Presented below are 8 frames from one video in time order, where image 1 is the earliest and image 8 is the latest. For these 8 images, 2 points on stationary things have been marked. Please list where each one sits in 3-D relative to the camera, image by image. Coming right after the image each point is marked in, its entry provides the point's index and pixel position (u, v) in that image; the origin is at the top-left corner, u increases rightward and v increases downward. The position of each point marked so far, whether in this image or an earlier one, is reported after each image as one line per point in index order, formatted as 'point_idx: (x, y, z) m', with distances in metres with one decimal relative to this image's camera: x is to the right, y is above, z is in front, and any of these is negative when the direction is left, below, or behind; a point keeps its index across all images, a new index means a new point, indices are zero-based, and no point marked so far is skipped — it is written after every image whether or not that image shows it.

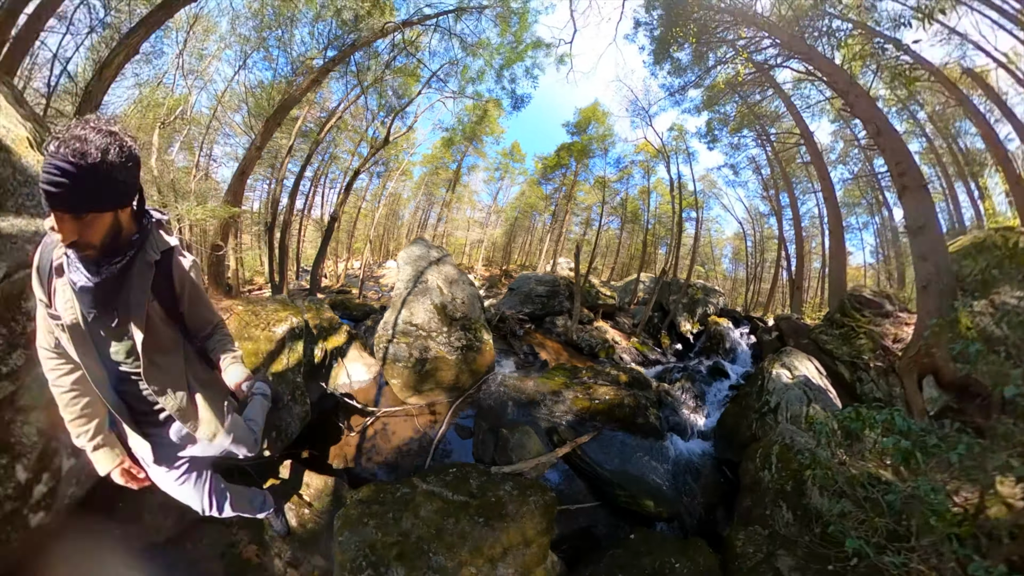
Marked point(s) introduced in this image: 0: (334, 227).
0: (-4.7, +1.6, +6.3) m
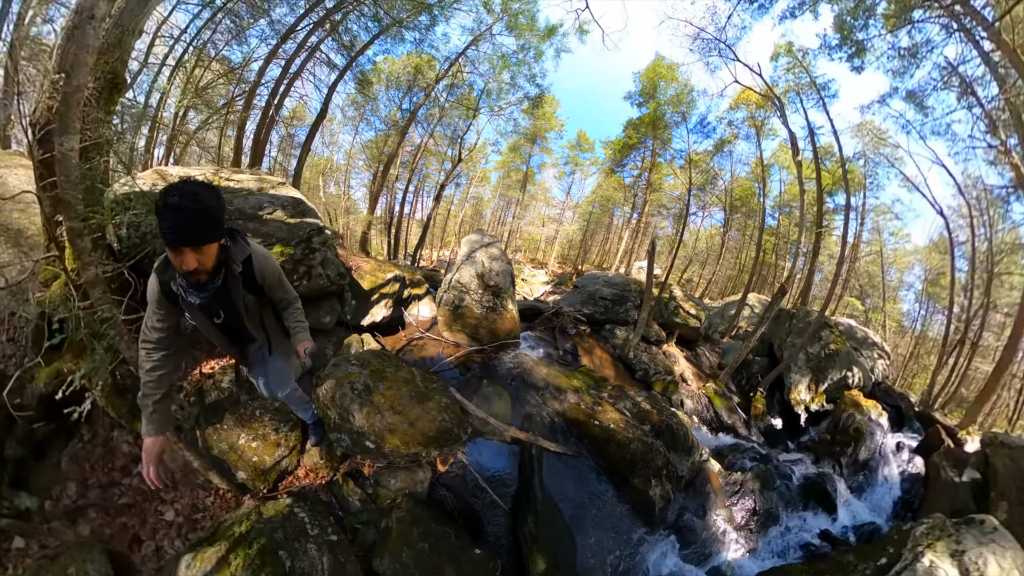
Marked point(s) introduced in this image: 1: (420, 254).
0: (-3.0, +2.3, +8.8) m
1: (-3.4, +1.2, +9.0) m
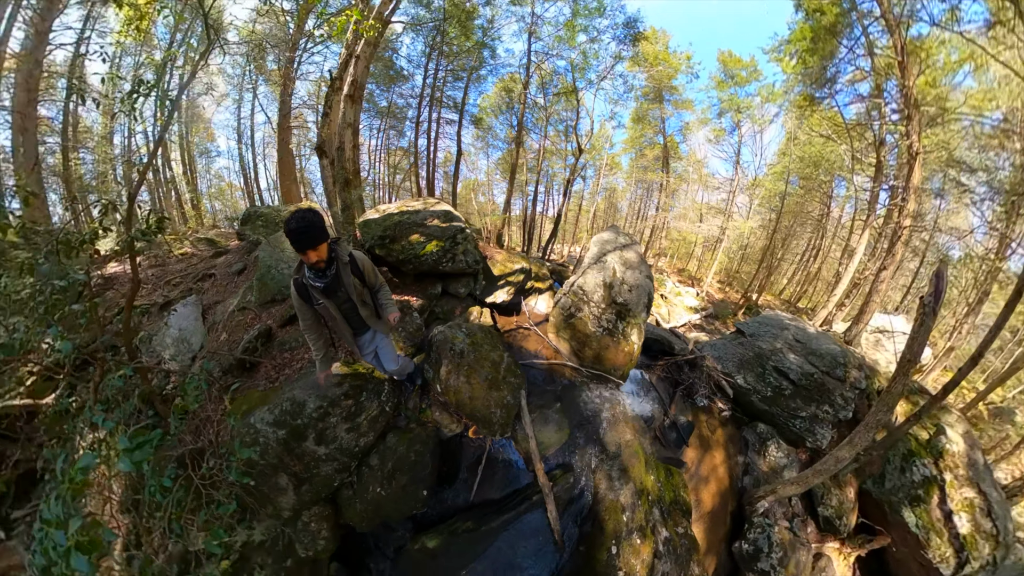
0: (+1.8, +2.5, +9.3) m
1: (+1.5, +1.6, +9.8) m
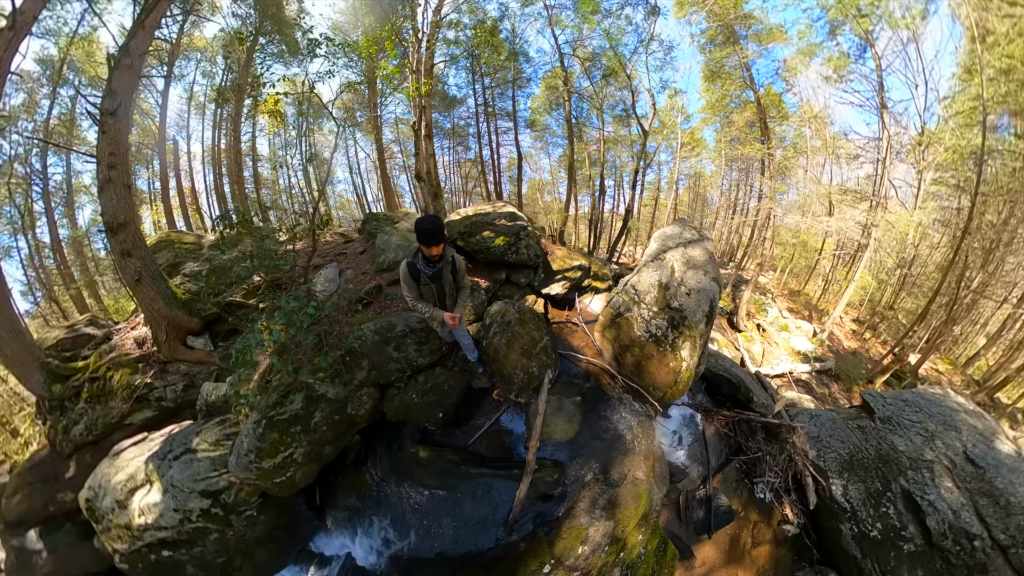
0: (+3.8, +2.2, +7.8) m
1: (+3.7, +1.2, +8.4) m
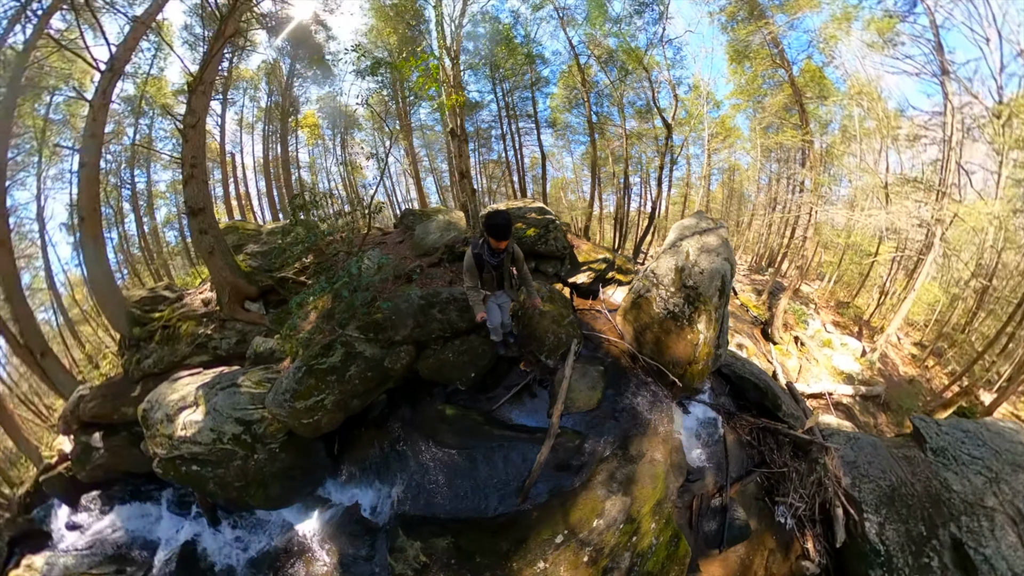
0: (+4.3, +2.0, +7.2) m
1: (+4.3, +1.1, +7.9) m
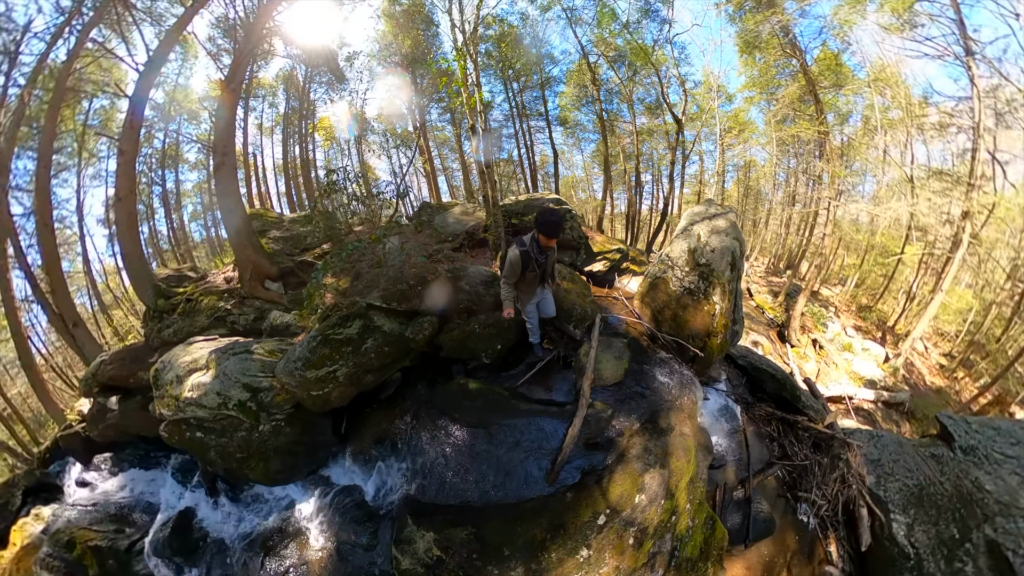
0: (+4.6, +2.0, +7.1) m
1: (+4.5, +1.0, +7.7) m
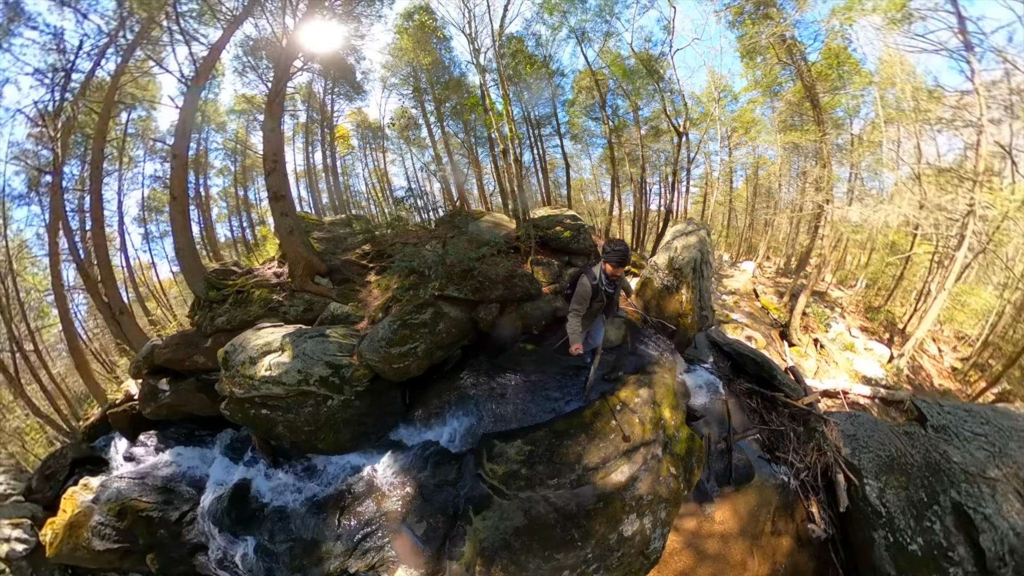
0: (+4.7, +2.0, +7.1) m
1: (+4.7, +1.0, +7.7) m
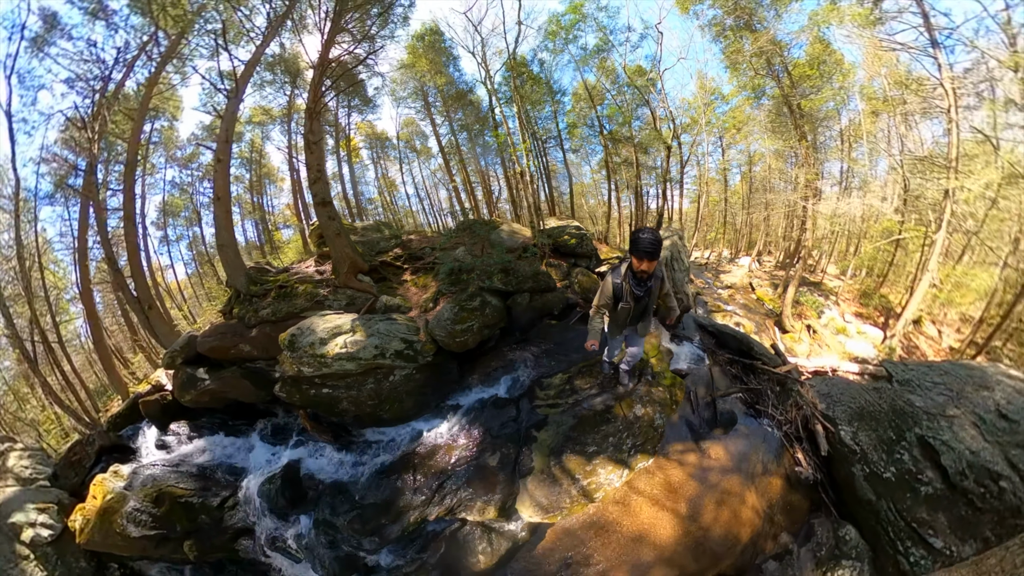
0: (+4.8, +1.9, +7.3) m
1: (+4.8, +0.9, +7.9) m
